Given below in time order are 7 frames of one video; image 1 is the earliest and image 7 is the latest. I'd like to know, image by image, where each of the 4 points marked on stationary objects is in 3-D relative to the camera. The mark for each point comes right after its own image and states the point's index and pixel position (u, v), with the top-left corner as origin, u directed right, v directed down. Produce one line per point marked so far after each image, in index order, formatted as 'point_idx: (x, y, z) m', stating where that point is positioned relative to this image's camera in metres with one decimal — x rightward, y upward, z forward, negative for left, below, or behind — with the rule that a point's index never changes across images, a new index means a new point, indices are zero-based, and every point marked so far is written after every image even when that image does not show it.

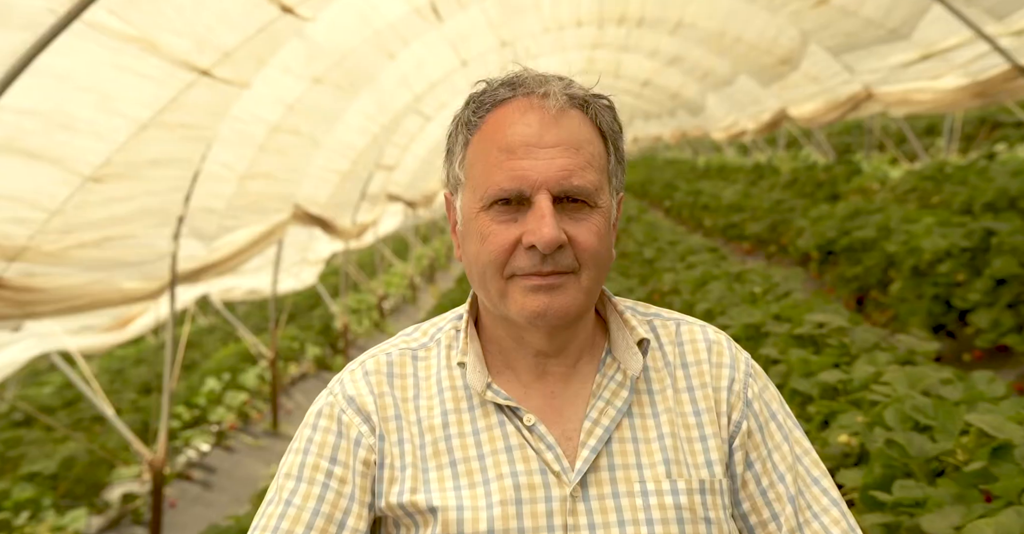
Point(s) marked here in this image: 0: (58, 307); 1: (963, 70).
0: (-2.7, -0.2, +4.1) m
1: (+3.9, +1.7, +5.9) m
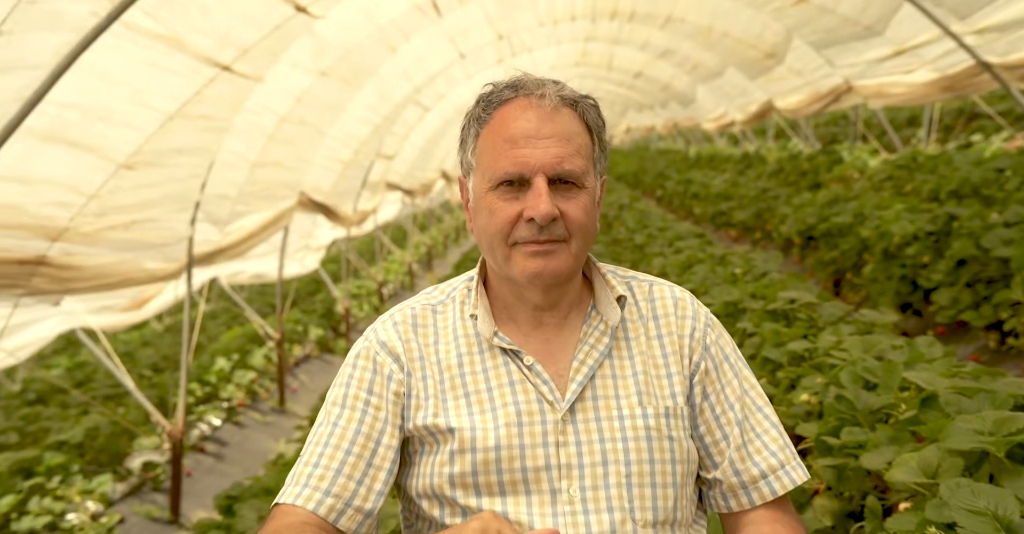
0: (-2.7, -0.1, +4.5) m
1: (+3.8, +1.8, +6.2) m
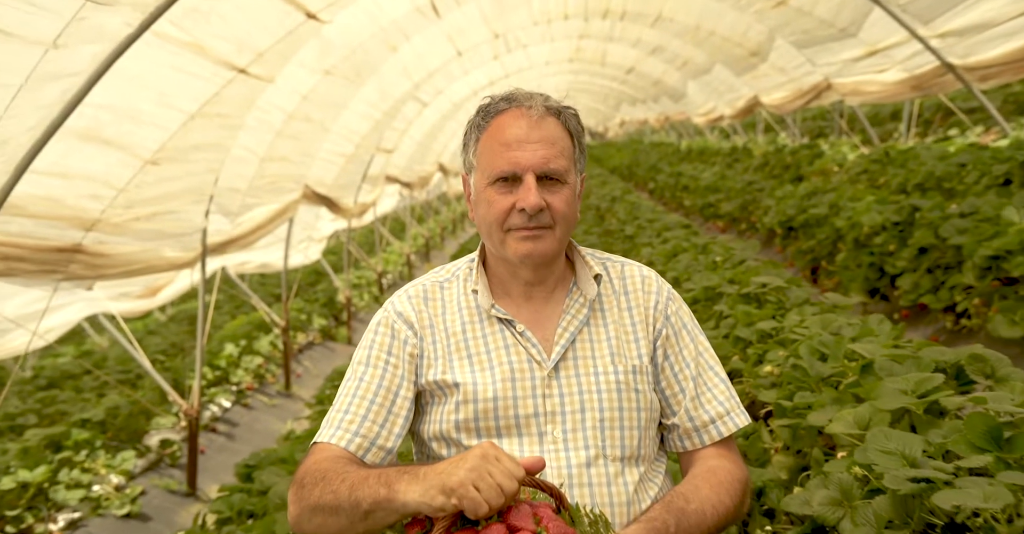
0: (-2.8, 0.0, +4.8) m
1: (+3.8, +2.0, +6.6) m
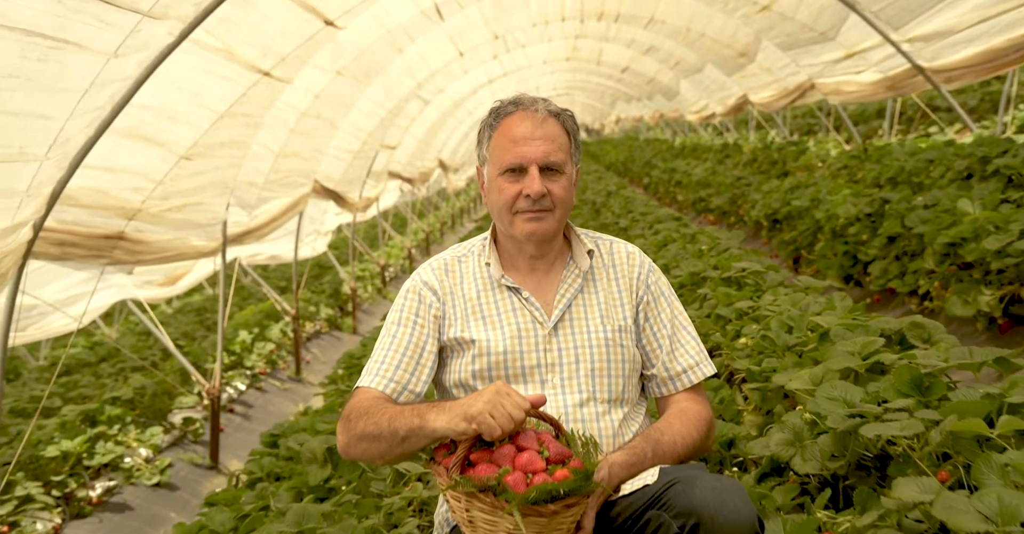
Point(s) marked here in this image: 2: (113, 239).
0: (-2.8, +0.1, +5.3) m
1: (+3.8, +2.1, +7.1) m
2: (-2.7, +0.2, +4.7) m
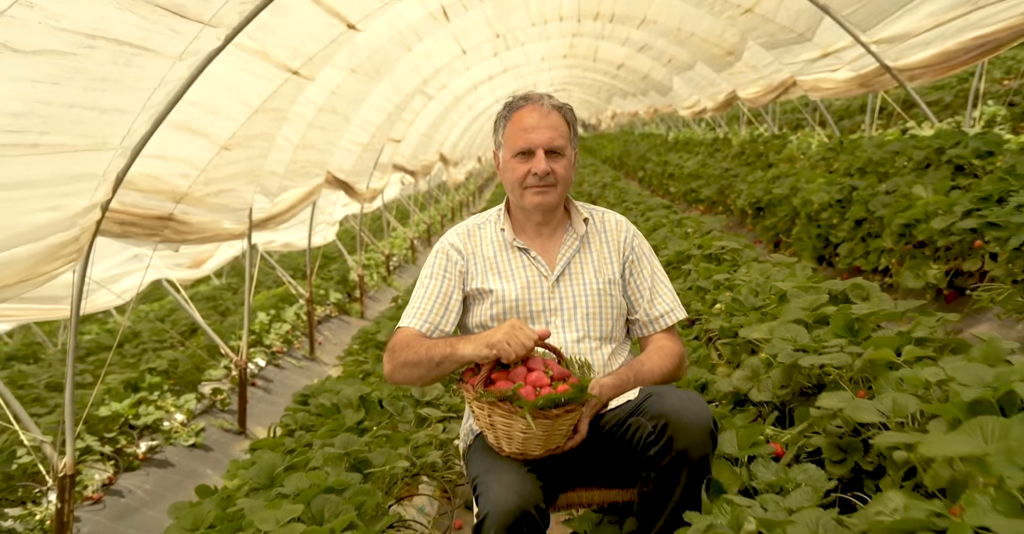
0: (-2.7, +0.3, +5.9) m
1: (+3.8, +2.3, +7.7) m
2: (-2.7, +0.4, +5.3) m
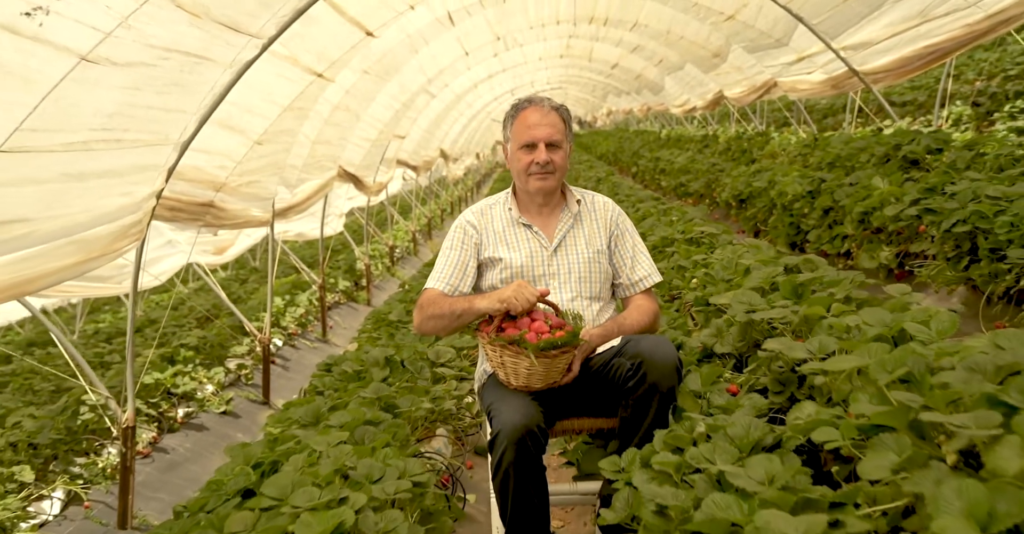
0: (-2.7, +0.4, +6.5) m
1: (+3.8, +2.4, +8.4) m
2: (-2.7, +0.5, +5.9) m
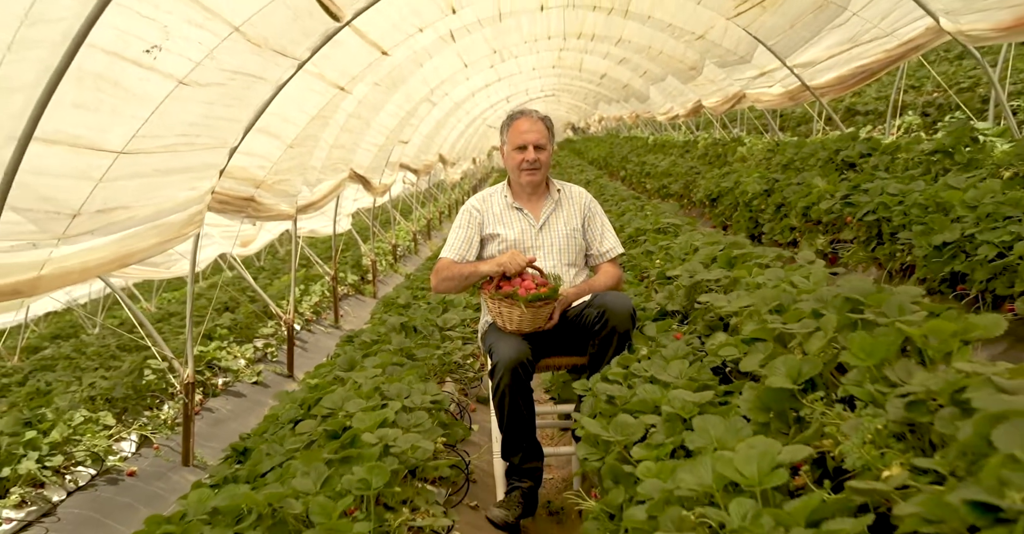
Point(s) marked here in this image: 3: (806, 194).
0: (-2.8, +0.6, +7.6) m
1: (+3.8, +2.6, +9.5) m
2: (-2.7, +0.7, +7.0) m
3: (+3.2, +0.8, +7.4) m
